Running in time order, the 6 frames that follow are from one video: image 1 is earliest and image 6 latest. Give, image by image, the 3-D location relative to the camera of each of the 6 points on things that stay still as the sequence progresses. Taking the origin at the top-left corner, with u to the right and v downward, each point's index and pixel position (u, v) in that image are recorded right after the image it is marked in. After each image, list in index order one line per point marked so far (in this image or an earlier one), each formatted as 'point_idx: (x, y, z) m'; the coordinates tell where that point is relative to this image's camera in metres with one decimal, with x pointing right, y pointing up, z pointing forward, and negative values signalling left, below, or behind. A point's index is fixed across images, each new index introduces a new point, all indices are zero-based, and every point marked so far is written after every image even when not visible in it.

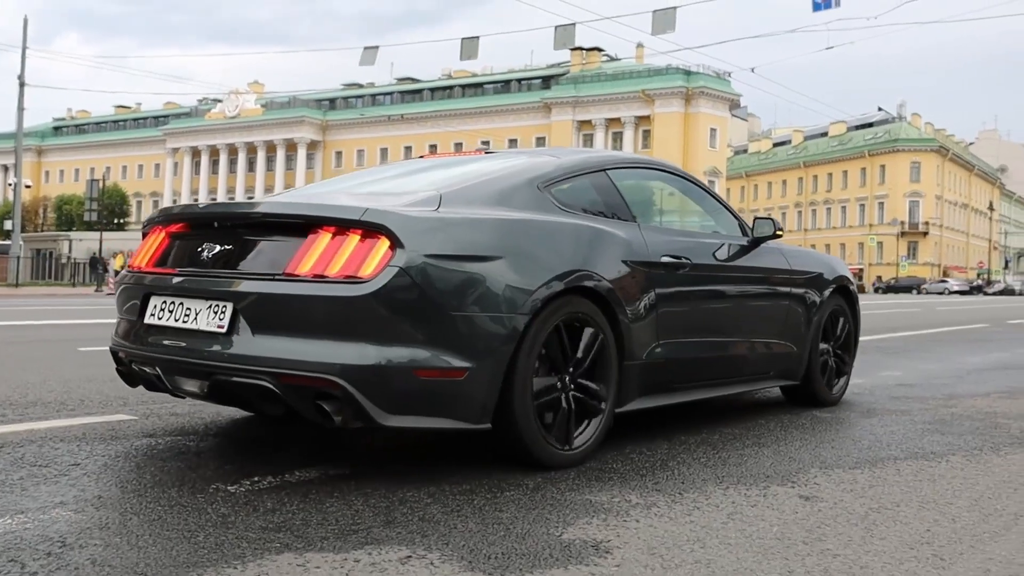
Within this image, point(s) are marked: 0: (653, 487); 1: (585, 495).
0: (+0.5, -0.7, +7.5) m
1: (+0.3, -0.7, +7.1) m
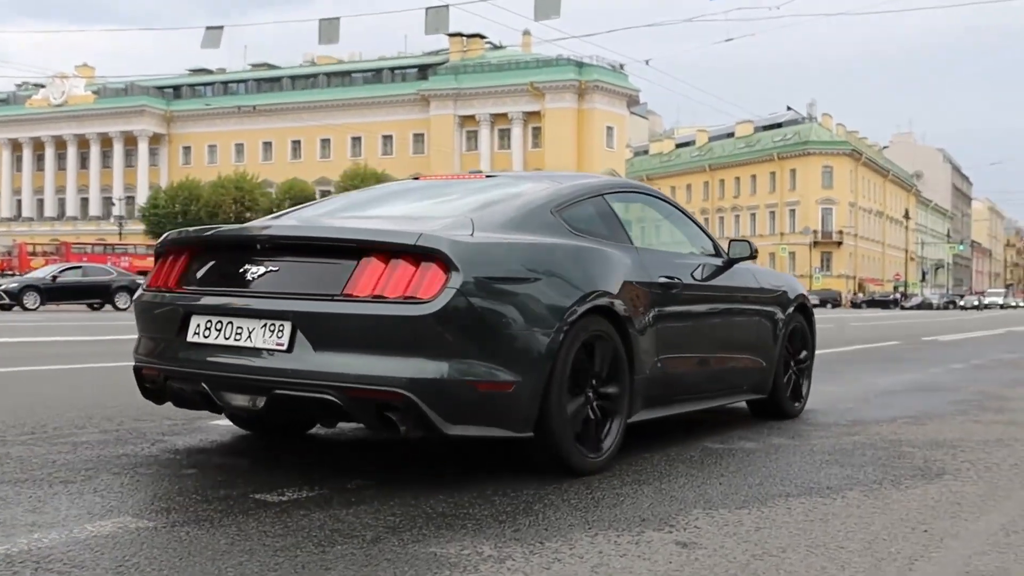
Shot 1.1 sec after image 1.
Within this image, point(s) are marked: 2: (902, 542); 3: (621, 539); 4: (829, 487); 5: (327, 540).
0: (0.0, -0.8, +6.8) m
1: (-0.3, -0.8, +6.4) m
2: (+1.3, -0.9, +6.9) m
3: (+0.4, -0.8, +6.8) m
4: (+1.0, -0.5, +6.5) m
5: (-0.6, -0.8, +6.3) m
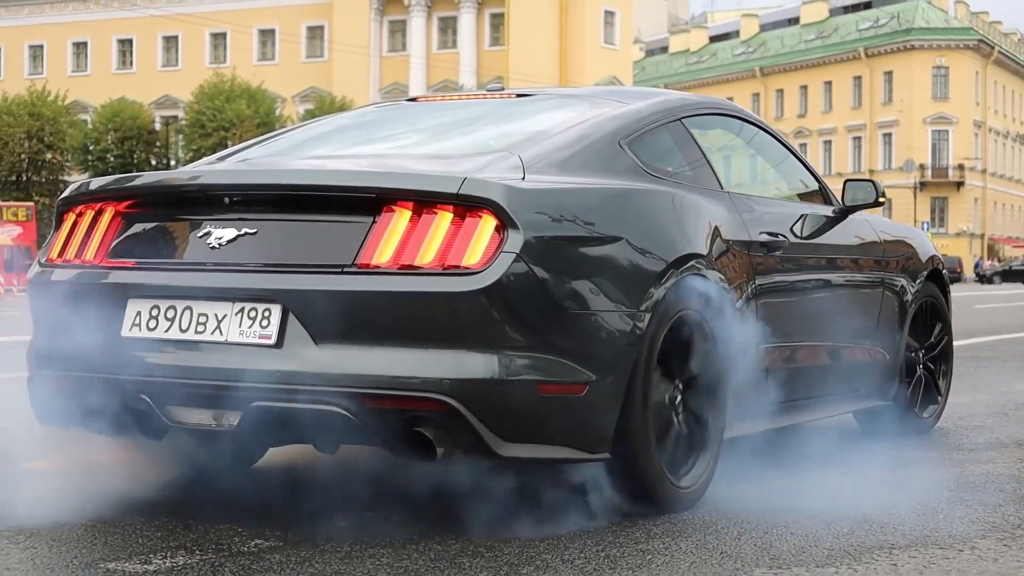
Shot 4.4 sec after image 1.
0: (-0.1, -0.8, +4.1) m
1: (-0.4, -0.8, +3.8) m
2: (+1.2, -0.8, +4.3) m
3: (+0.2, -0.8, +4.2) m
4: (+0.8, -0.5, +3.9) m
5: (-0.7, -0.8, +3.7) m
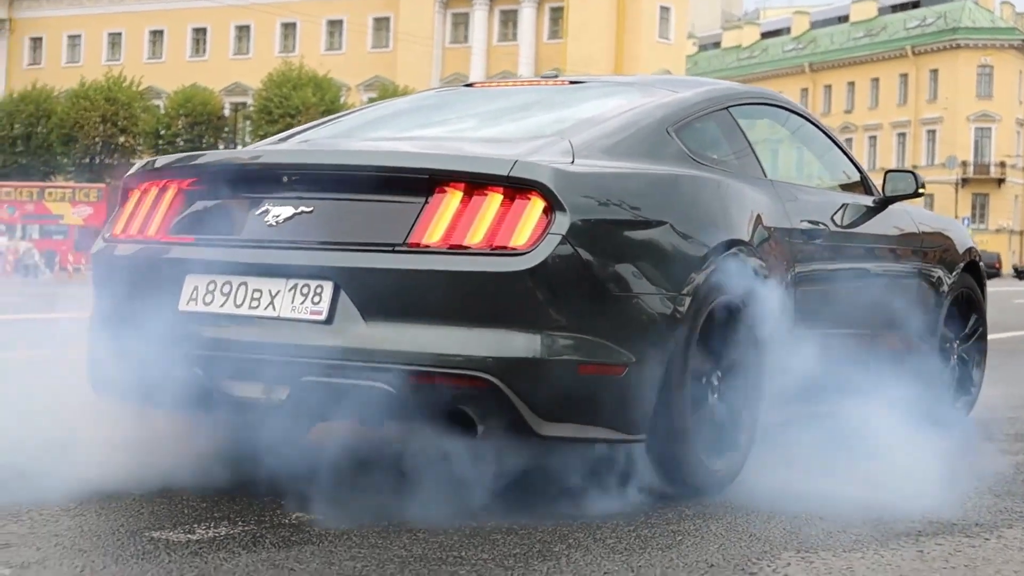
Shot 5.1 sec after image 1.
0: (0.0, -0.7, +4.3) m
1: (-0.3, -0.8, +4.0) m
2: (+1.3, -0.8, +4.4) m
3: (+0.3, -0.8, +4.3) m
4: (+0.9, -0.5, +4.0) m
5: (-0.6, -0.7, +3.9) m
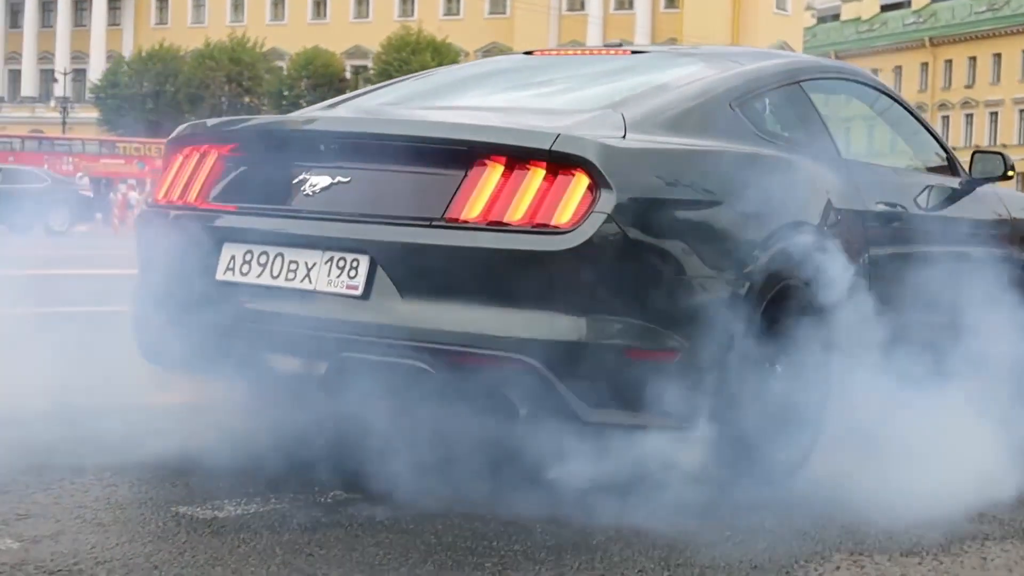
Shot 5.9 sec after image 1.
0: (+0.1, -0.7, +4.4) m
1: (-0.2, -0.7, +4.1) m
2: (+1.5, -0.8, +4.4) m
3: (+0.5, -0.7, +4.4) m
4: (+1.0, -0.4, +4.0) m
5: (-0.5, -0.7, +4.0) m
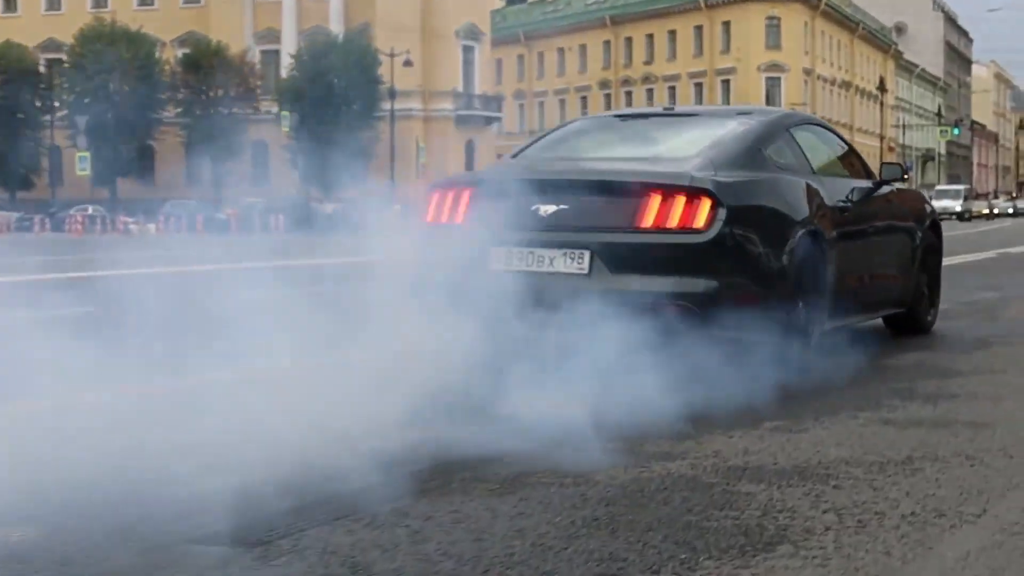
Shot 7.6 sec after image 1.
0: (-0.5, -0.6, +4.5) m
1: (-0.7, -0.7, +4.1) m
2: (+0.9, -0.7, +4.7) m
3: (-0.1, -0.7, +4.6) m
4: (+0.5, -0.3, +4.3) m
5: (-1.0, -0.6, +4.0) m
